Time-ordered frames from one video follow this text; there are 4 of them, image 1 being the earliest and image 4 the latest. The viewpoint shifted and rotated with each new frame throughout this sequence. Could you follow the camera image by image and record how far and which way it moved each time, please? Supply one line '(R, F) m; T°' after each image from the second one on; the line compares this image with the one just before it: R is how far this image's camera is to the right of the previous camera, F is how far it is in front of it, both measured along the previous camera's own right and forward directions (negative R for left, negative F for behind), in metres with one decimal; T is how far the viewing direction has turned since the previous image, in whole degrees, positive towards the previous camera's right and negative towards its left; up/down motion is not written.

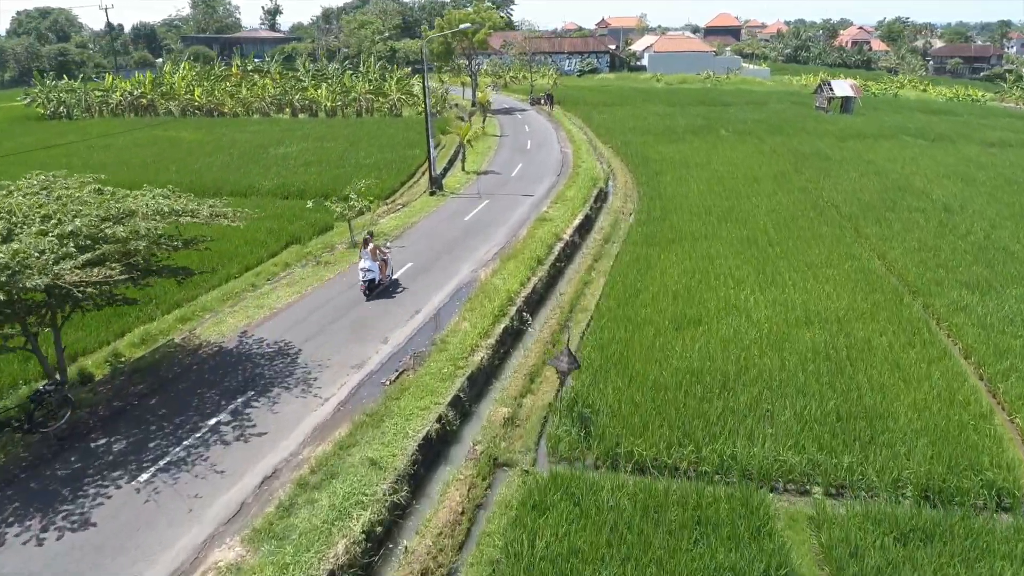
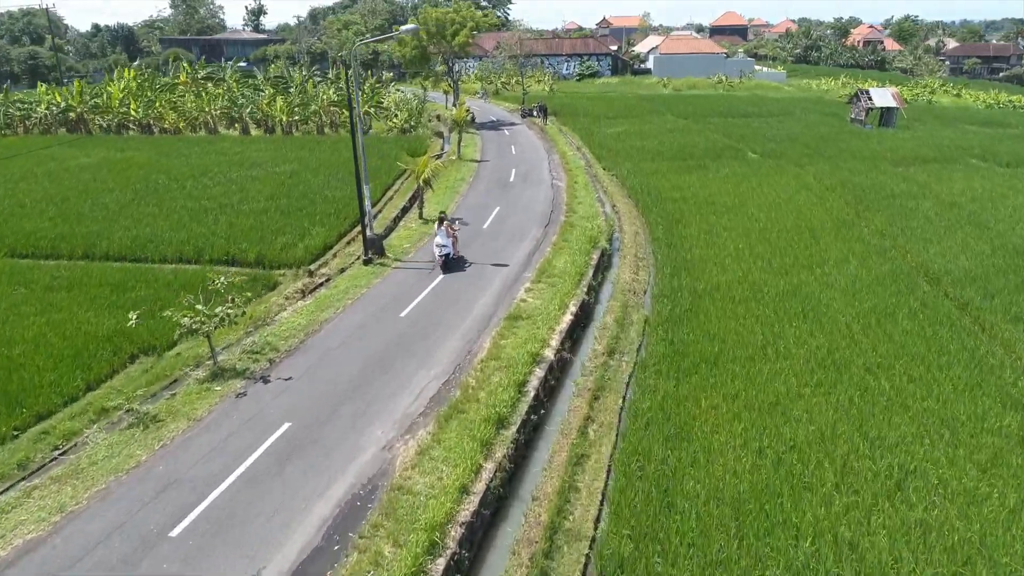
(+0.7, +5.8) m; 0°
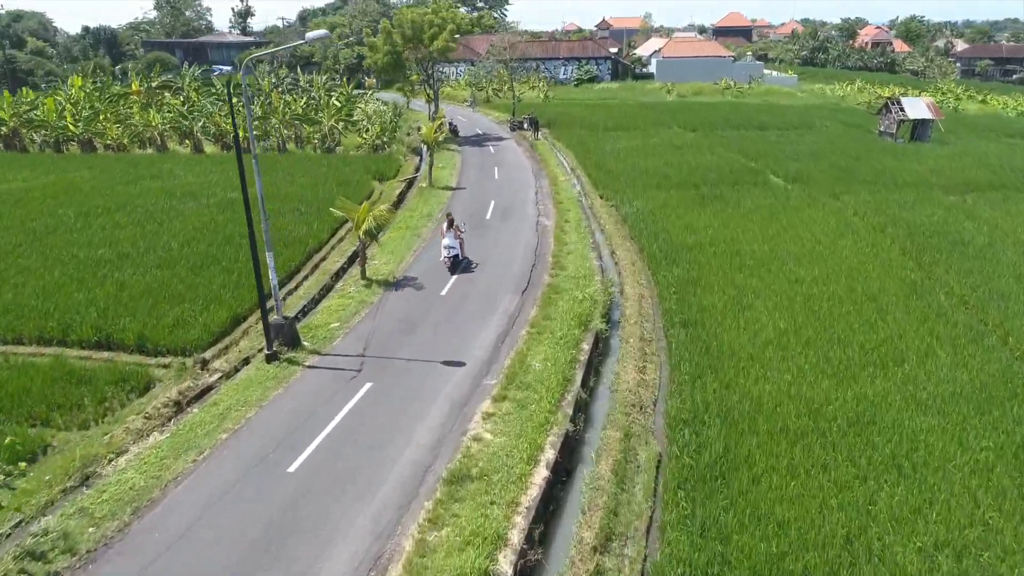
(+0.6, +4.1) m; 0°
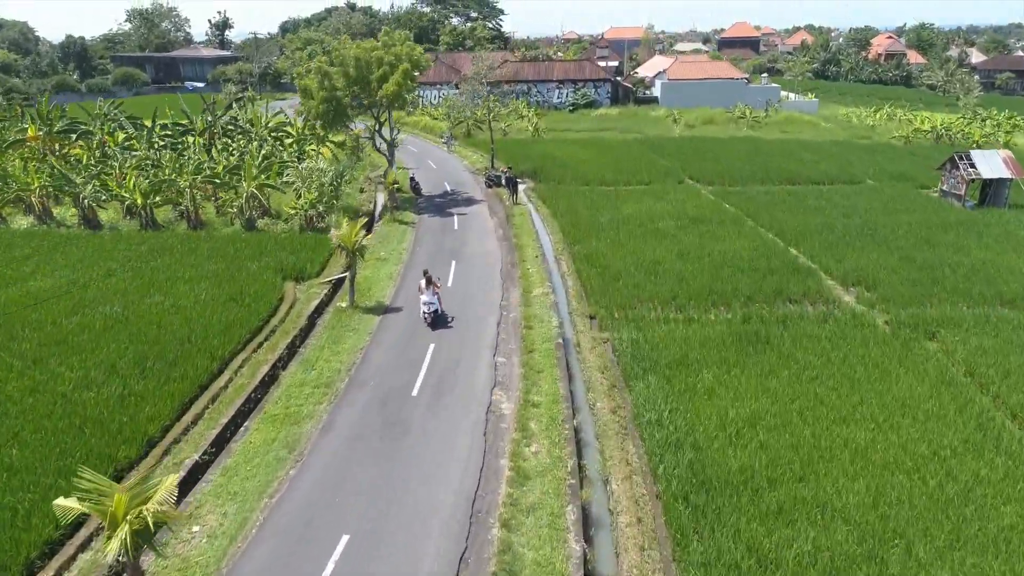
(+1.0, +6.5) m; 0°
